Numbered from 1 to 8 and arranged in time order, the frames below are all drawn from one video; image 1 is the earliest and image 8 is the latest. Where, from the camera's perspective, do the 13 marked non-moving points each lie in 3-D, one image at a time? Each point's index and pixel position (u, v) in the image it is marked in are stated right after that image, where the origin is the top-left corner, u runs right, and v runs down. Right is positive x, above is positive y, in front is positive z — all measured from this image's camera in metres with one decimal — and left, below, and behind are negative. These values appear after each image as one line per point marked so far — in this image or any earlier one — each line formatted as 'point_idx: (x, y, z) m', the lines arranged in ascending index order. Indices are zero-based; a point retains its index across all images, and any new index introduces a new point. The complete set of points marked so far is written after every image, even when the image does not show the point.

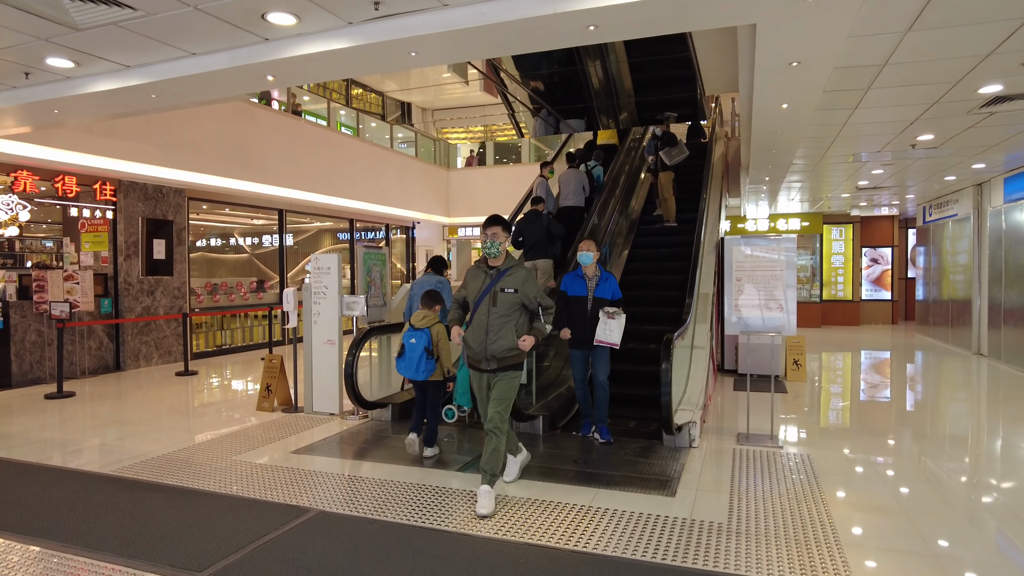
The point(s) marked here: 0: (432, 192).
0: (-1.9, +2.3, +15.8) m
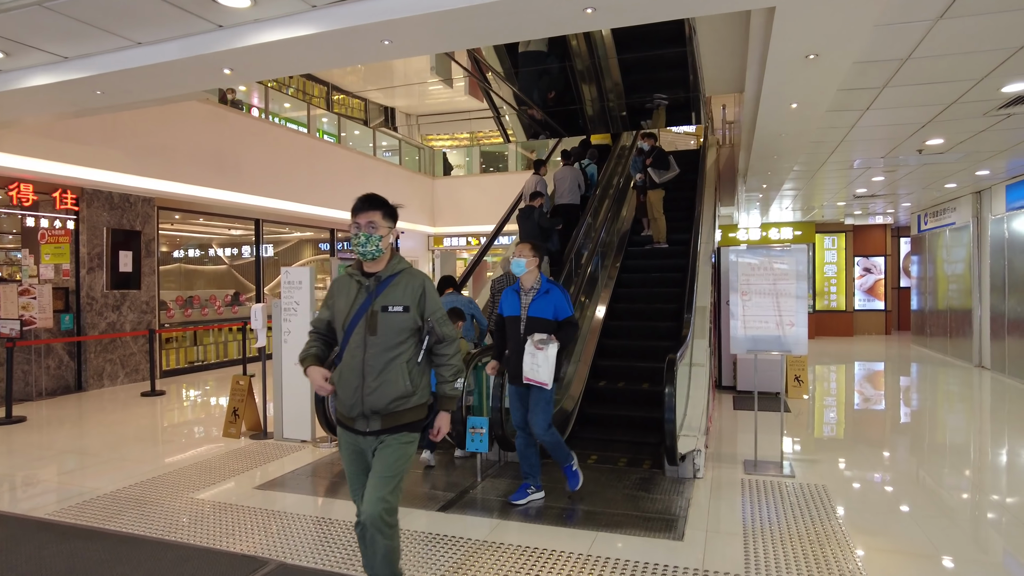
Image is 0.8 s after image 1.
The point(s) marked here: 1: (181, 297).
0: (-2.2, +2.0, +15.4) m
1: (-4.9, -0.1, +10.1) m
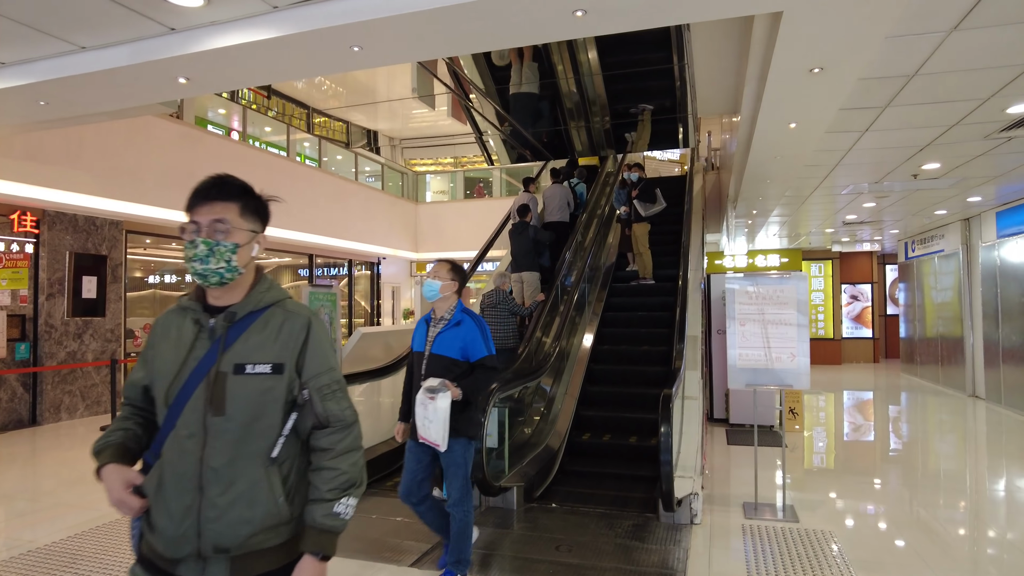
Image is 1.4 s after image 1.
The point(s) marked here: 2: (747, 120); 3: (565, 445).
0: (-2.6, +1.4, +15.1) m
1: (-5.1, -0.5, +9.7) m
2: (+1.6, +1.1, +4.4) m
3: (+0.4, -1.2, +5.0) m
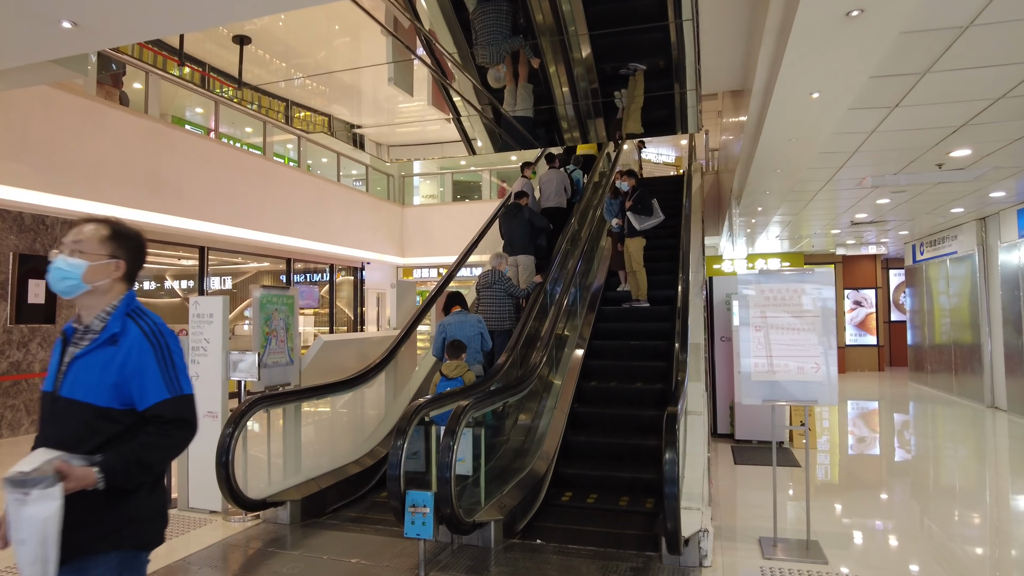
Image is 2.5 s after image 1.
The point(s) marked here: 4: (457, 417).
0: (-2.8, +1.2, +14.5) m
1: (-5.3, -0.6, +9.0) m
2: (+1.4, +1.1, +3.8) m
3: (+0.3, -1.2, +4.4) m
4: (-0.3, -0.7, +3.4) m
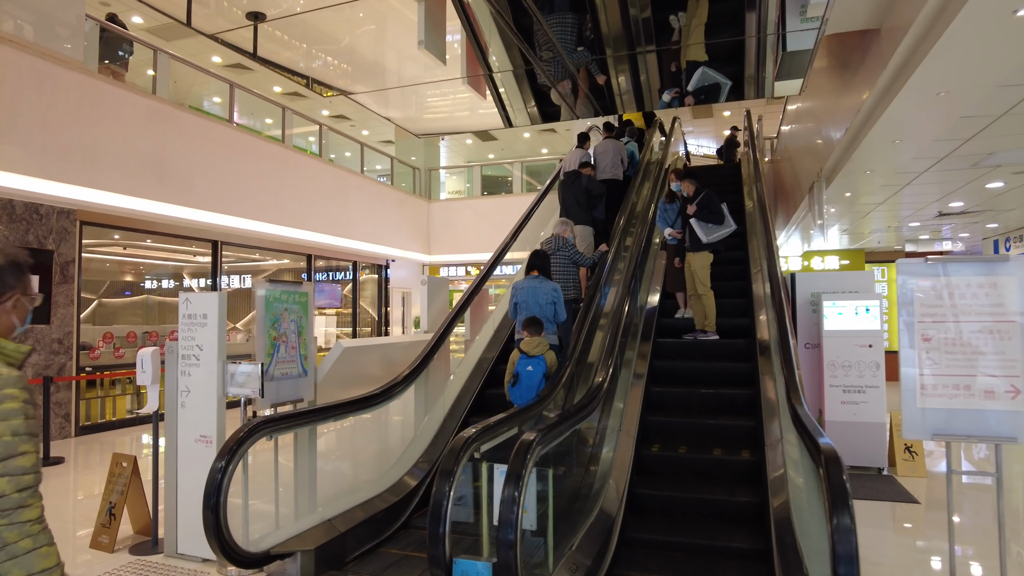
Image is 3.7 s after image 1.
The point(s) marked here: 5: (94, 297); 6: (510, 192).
0: (-2.1, +1.3, +13.7) m
1: (-4.8, -0.6, +8.3) m
2: (+1.8, +1.1, +2.9) m
3: (+0.6, -1.2, +3.5) m
4: (0.0, -0.6, +2.5) m
5: (-4.9, -0.1, +7.9) m
6: (-0.1, +2.1, +14.1) m
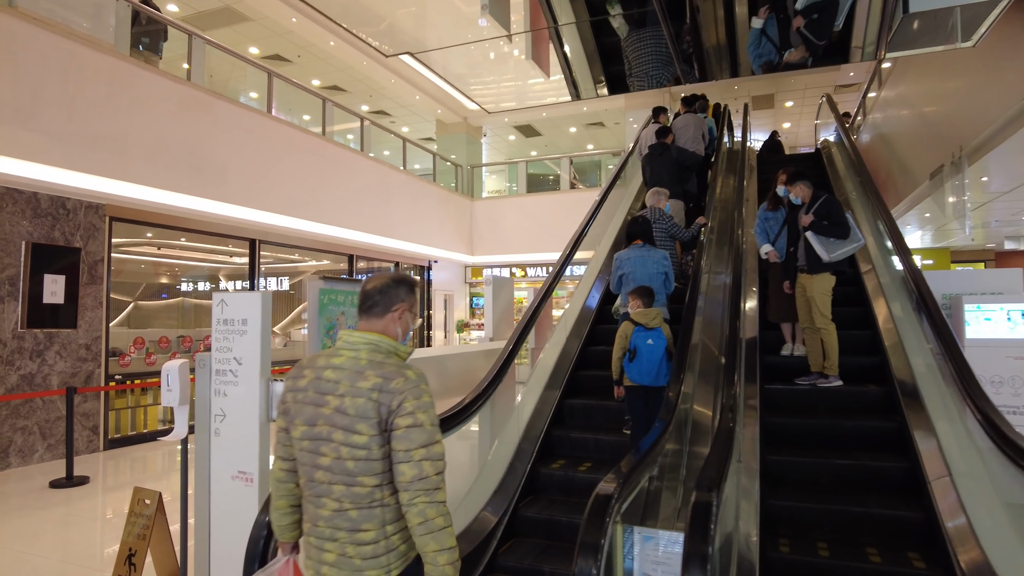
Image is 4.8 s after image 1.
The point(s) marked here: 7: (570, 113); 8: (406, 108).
0: (-1.2, +1.2, +13.1) m
1: (-4.1, -0.6, +7.7) m
2: (+2.2, +1.2, +2.0) m
3: (+1.1, -1.2, +2.7) m
4: (+0.5, -0.6, +1.8) m
5: (-4.3, -0.1, +7.3) m
6: (+0.9, +2.0, +13.3) m
7: (+1.2, +3.8, +14.2) m
8: (-2.2, +3.8, +13.9) m
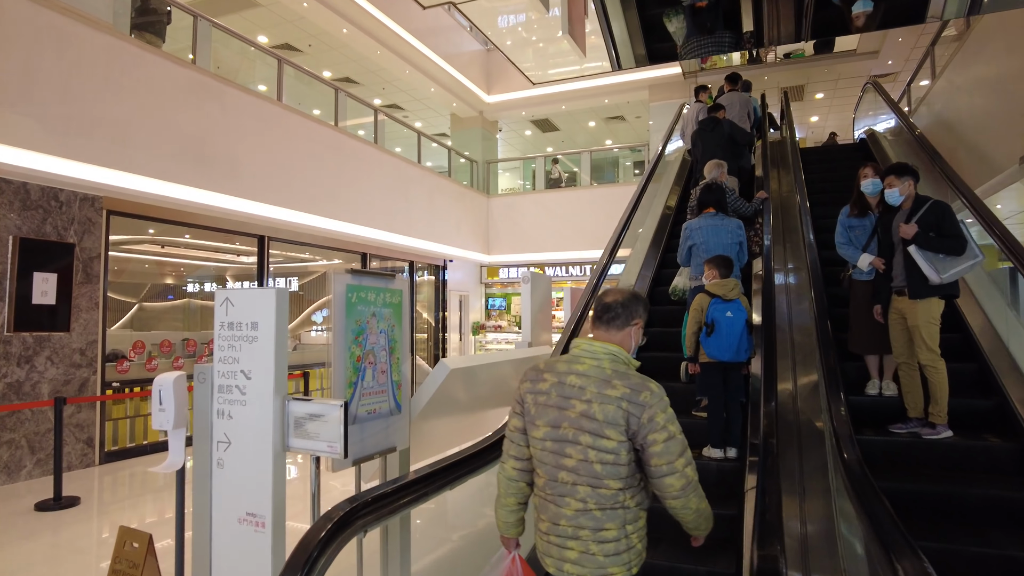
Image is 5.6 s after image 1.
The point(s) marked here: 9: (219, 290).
0: (-0.8, +1.2, +12.5) m
1: (-3.7, -0.6, +7.2) m
2: (+2.5, +1.2, +1.5) m
3: (+1.4, -1.2, +2.2) m
4: (+0.7, -0.6, +1.2) m
5: (-4.0, -0.1, +6.8) m
6: (+1.3, +2.0, +12.8) m
7: (+1.6, +3.8, +13.6) m
8: (-1.9, +3.8, +13.3) m
9: (-1.1, 0.0, +2.4) m
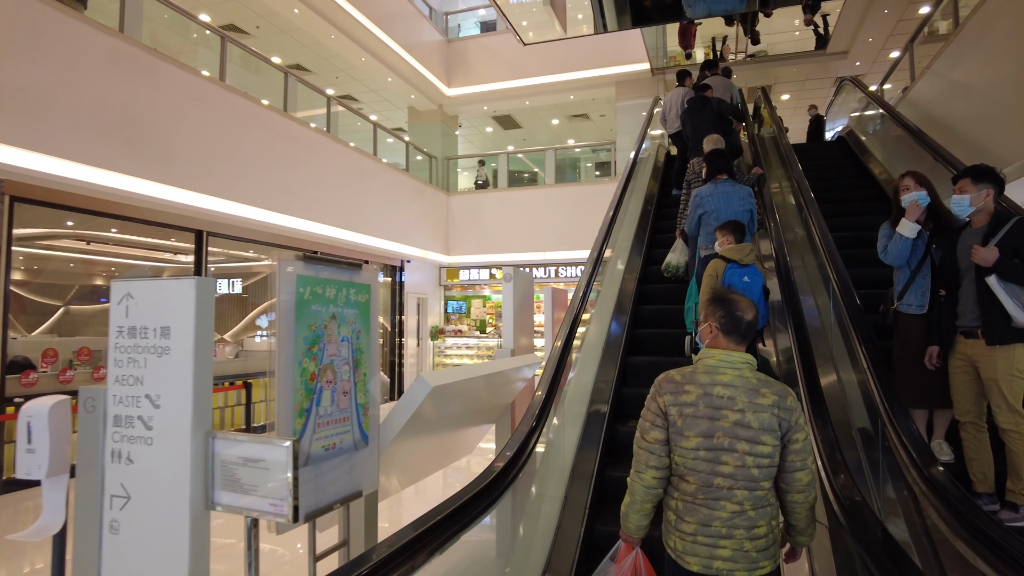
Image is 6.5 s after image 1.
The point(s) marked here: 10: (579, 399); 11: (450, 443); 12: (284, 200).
0: (-1.5, +1.2, +11.8) m
1: (-4.1, -0.6, +6.3) m
2: (+2.6, +1.2, +1.0) m
3: (+1.4, -1.2, +1.7) m
4: (+0.8, -0.6, +0.7) m
5: (-4.2, -0.1, +5.9) m
6: (+0.6, +2.0, +12.3) m
7: (+0.8, +3.7, +13.2) m
8: (-2.6, +3.7, +12.6) m
9: (-1.0, 0.0, +1.7) m
10: (+0.4, -0.6, +3.5) m
11: (-0.4, -0.9, +4.0) m
12: (-2.7, +1.1, +7.9) m
